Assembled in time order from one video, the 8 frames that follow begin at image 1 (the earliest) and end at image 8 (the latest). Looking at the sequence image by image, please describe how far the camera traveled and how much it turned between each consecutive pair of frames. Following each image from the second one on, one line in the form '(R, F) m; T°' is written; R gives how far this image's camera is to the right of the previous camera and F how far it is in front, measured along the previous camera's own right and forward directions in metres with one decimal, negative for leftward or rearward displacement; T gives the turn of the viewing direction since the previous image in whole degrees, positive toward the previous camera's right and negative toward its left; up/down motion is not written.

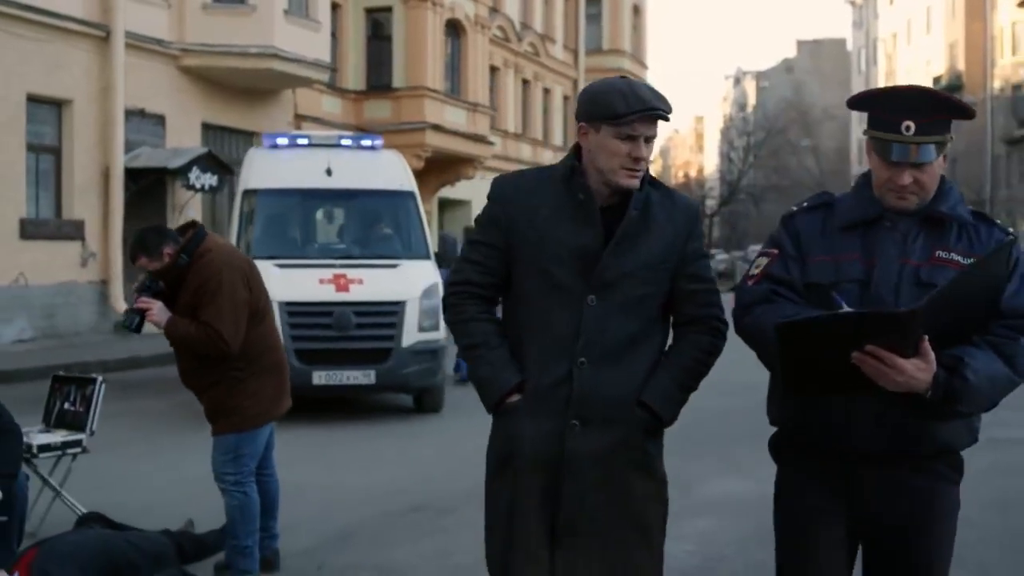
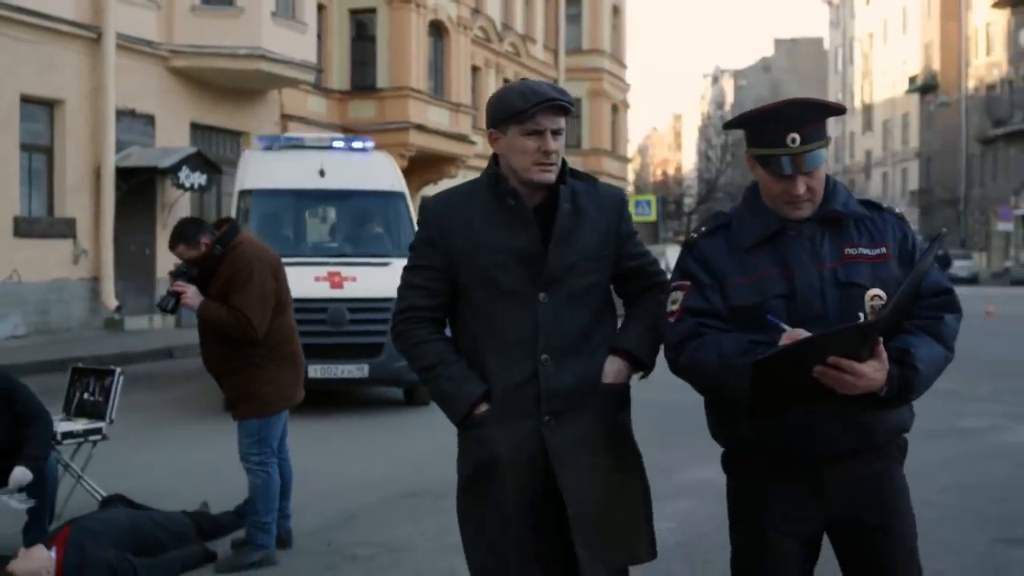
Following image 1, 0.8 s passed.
(-0.1, -0.5) m; +1°
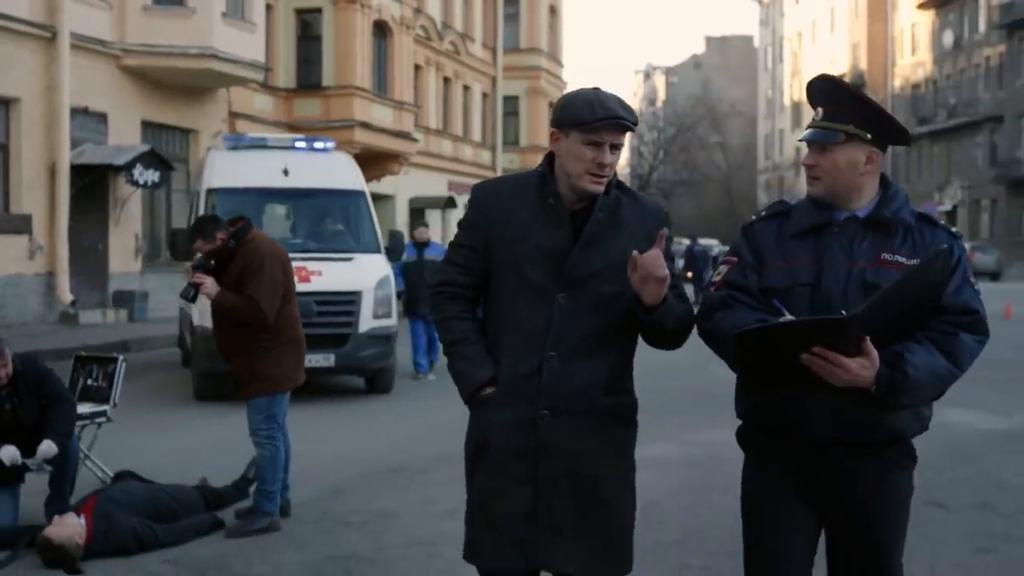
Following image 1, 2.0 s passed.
(-0.2, -0.8) m; +3°
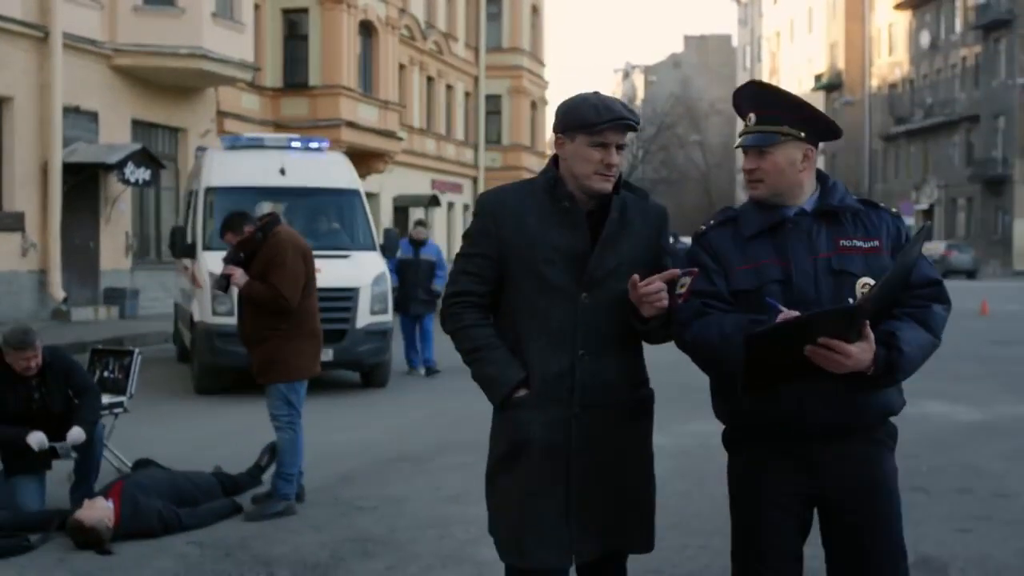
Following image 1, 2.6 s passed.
(-0.1, -0.4) m; +1°
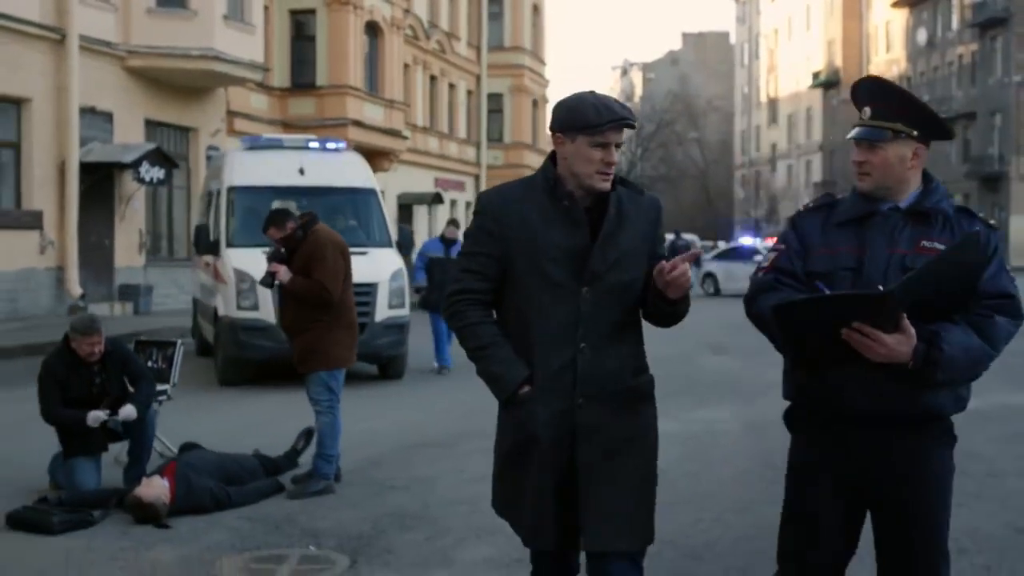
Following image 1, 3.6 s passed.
(-0.2, -0.5) m; 0°
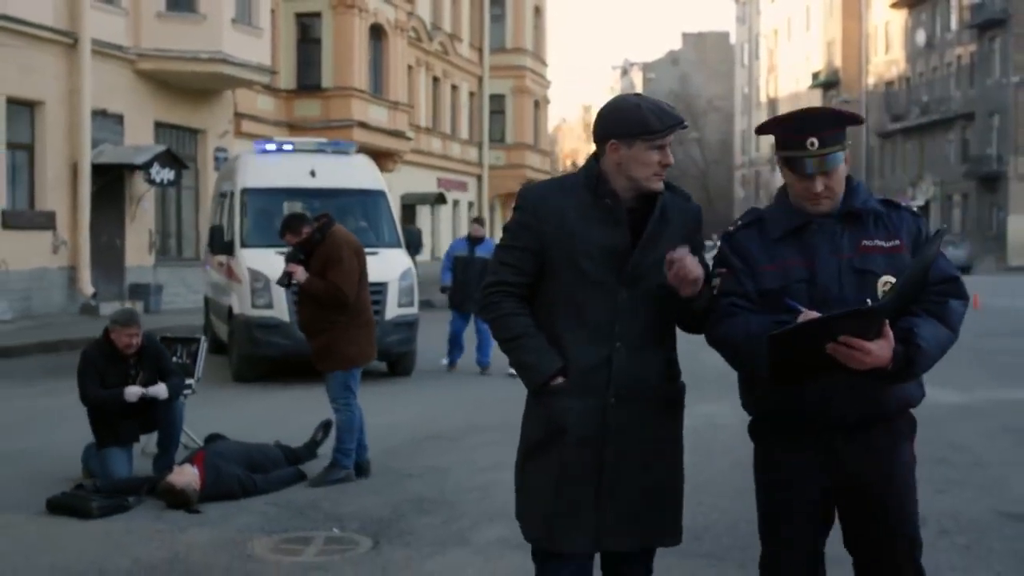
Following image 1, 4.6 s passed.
(-0.1, -0.4) m; 0°
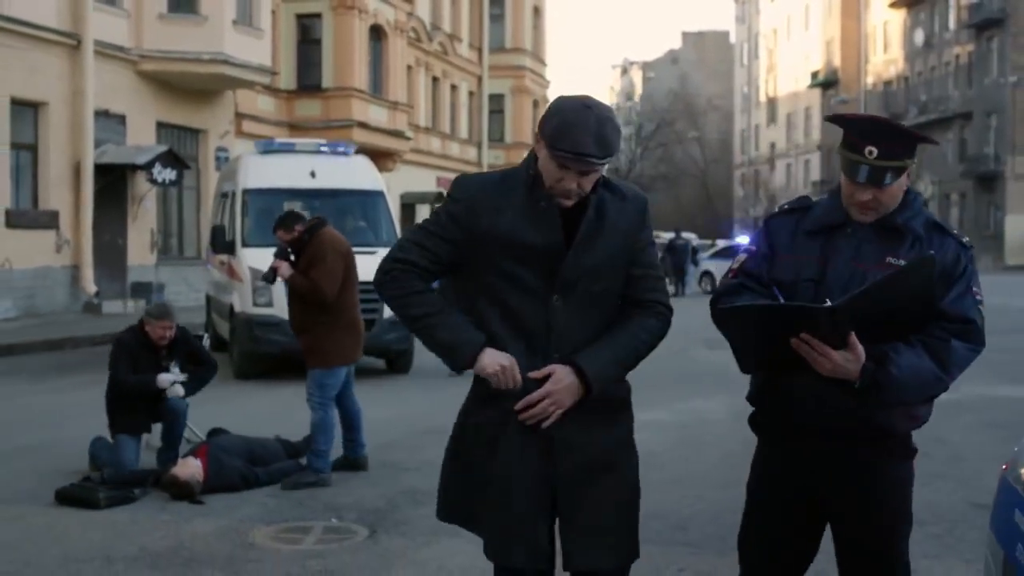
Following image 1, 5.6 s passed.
(0.0, -0.3) m; 0°
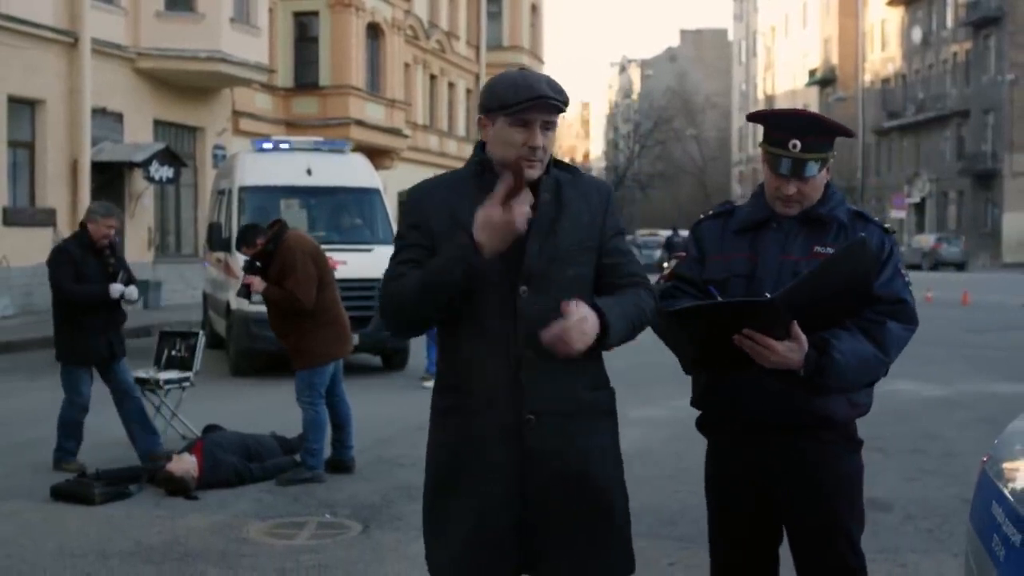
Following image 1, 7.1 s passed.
(0.0, 0.0) m; 0°
